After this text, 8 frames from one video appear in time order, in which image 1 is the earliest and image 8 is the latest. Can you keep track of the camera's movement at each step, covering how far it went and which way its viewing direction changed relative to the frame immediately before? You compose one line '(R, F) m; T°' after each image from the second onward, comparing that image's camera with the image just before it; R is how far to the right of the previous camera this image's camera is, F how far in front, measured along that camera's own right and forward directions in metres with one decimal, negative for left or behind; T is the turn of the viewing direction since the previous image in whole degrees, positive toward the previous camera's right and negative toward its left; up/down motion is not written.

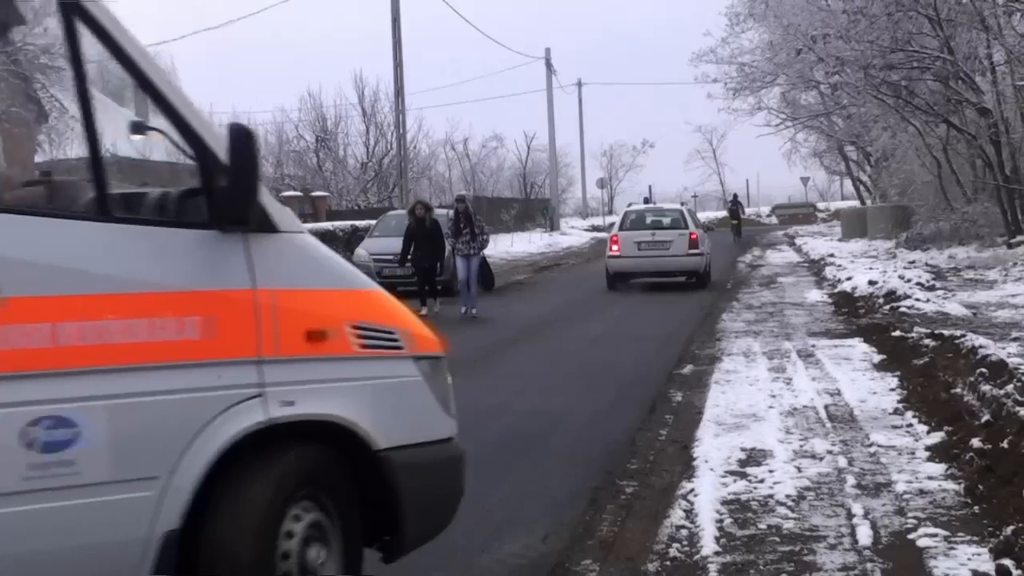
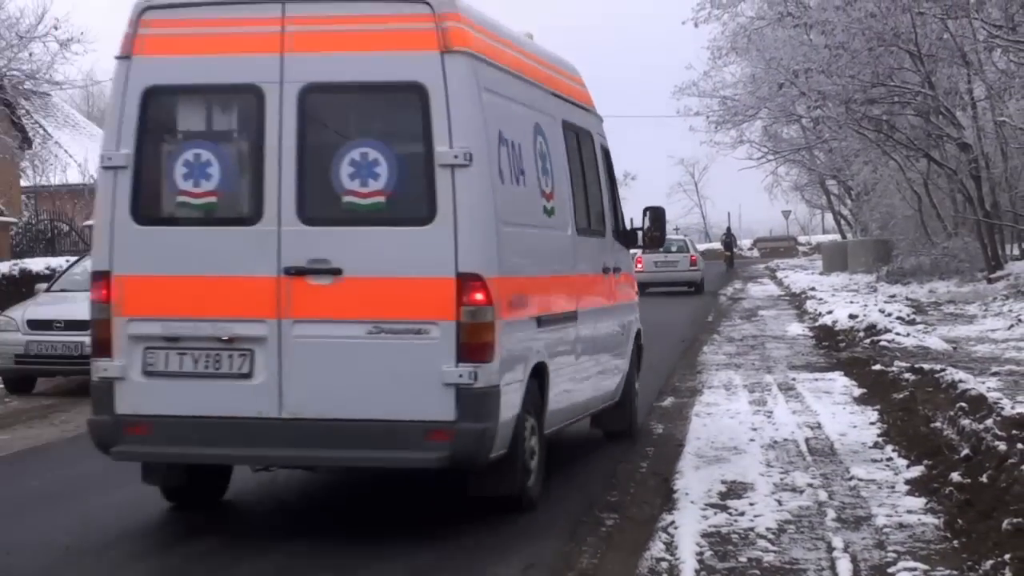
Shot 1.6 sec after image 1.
(0.0, 0.0) m; +1°
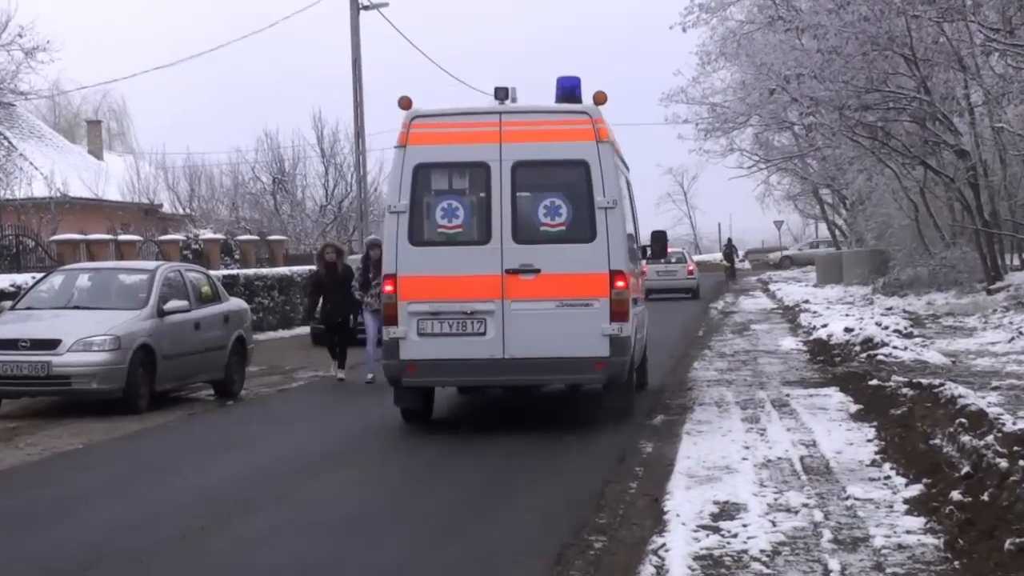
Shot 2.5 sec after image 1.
(0.0, +0.4) m; 0°
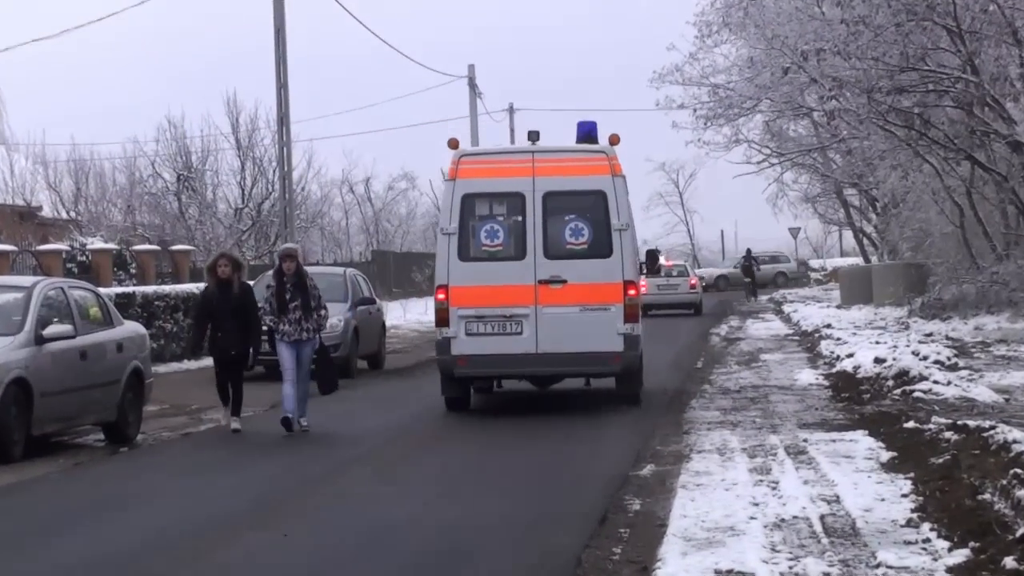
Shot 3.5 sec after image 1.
(+0.2, +1.9) m; 0°
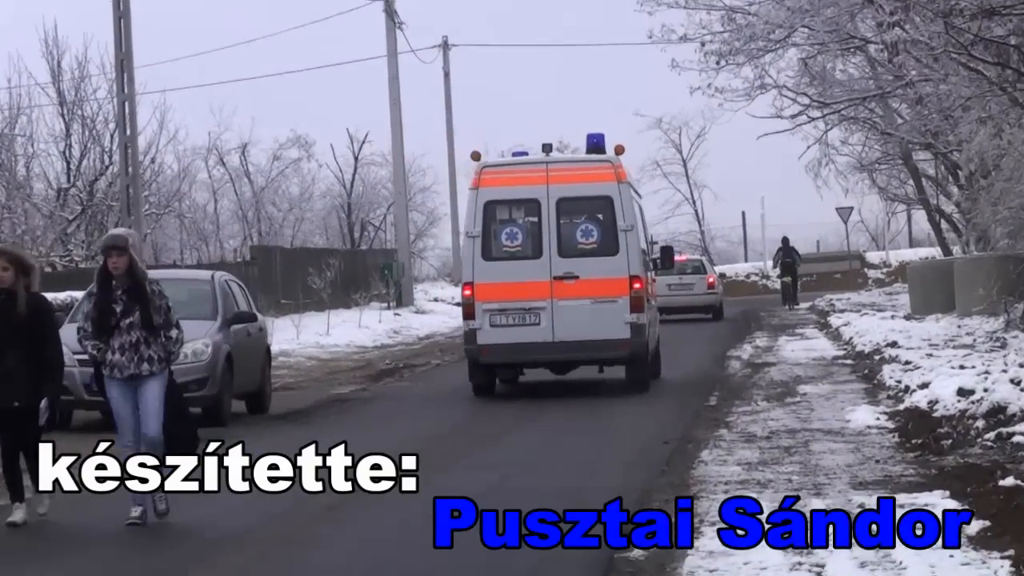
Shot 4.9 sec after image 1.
(+0.2, +2.4) m; -1°
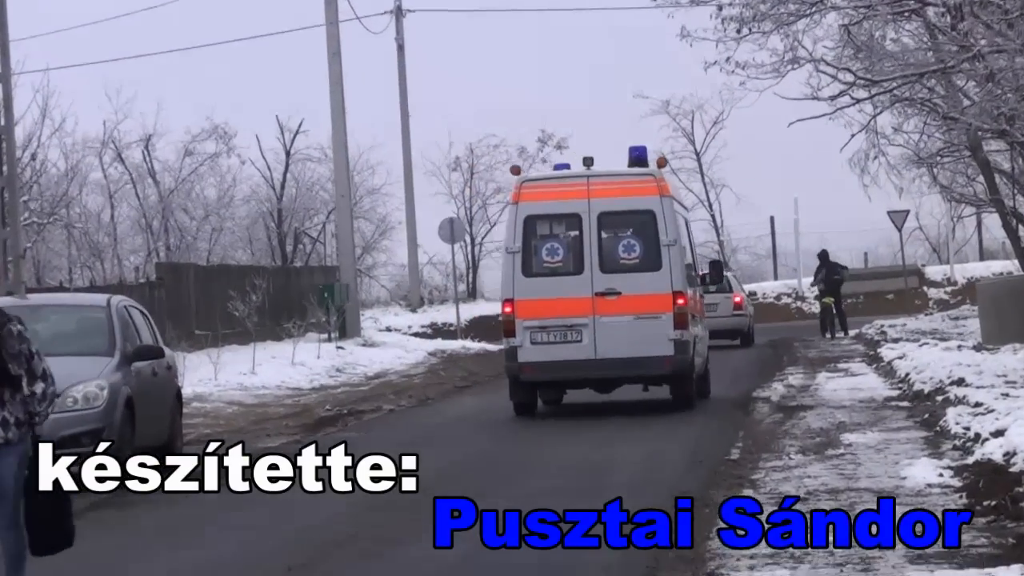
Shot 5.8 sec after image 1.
(+0.1, +1.2) m; -1°
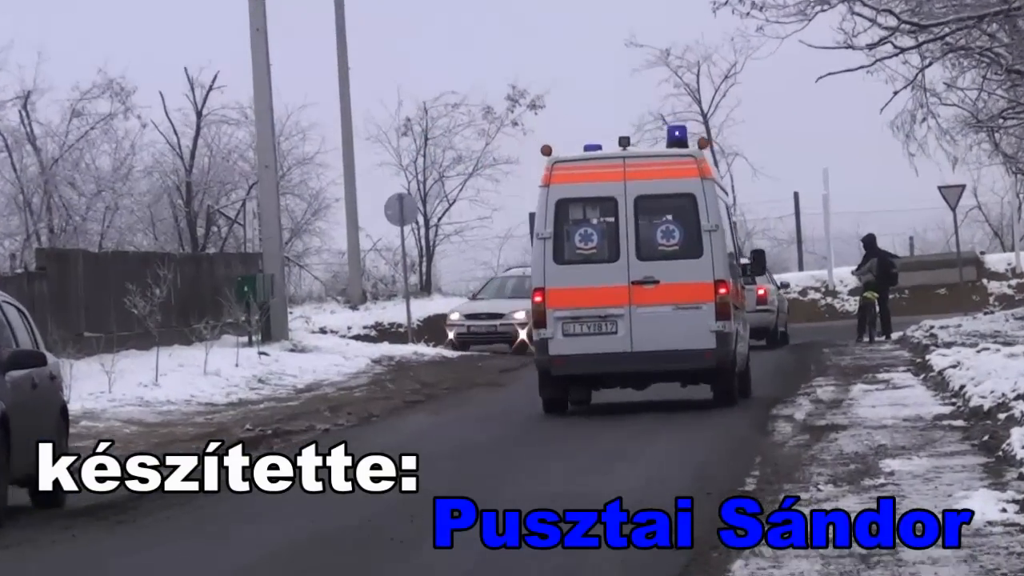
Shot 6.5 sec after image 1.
(+0.1, +0.9) m; 0°
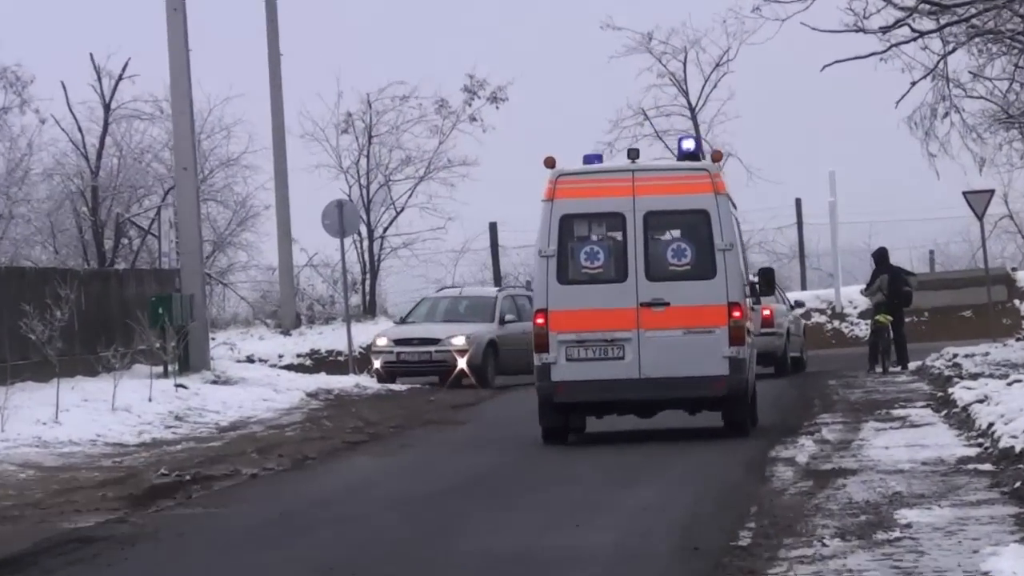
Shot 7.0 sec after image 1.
(+0.1, +0.5) m; 0°
